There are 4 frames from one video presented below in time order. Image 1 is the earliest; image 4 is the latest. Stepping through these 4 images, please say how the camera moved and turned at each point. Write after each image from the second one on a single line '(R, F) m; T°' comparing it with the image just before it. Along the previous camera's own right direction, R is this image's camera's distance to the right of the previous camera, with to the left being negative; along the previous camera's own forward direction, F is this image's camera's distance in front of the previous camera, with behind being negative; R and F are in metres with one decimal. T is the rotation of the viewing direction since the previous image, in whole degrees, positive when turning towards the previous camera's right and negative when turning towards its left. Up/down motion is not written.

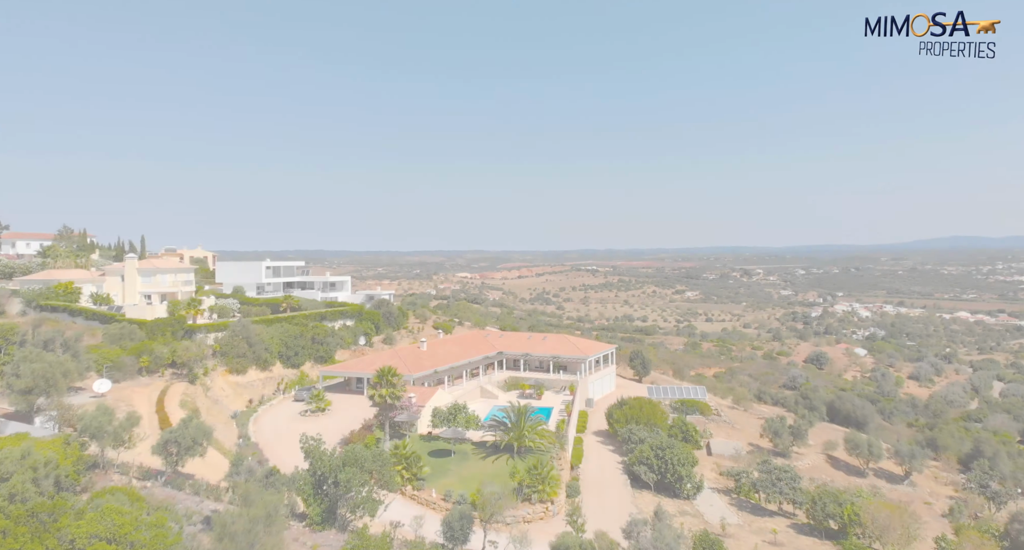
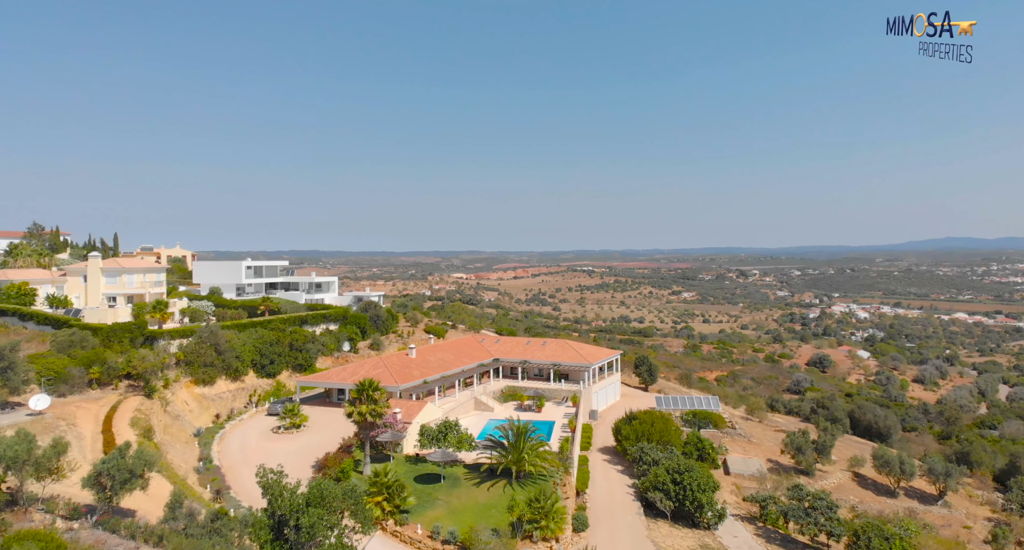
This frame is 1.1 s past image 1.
(-0.1, +4.3) m; 0°
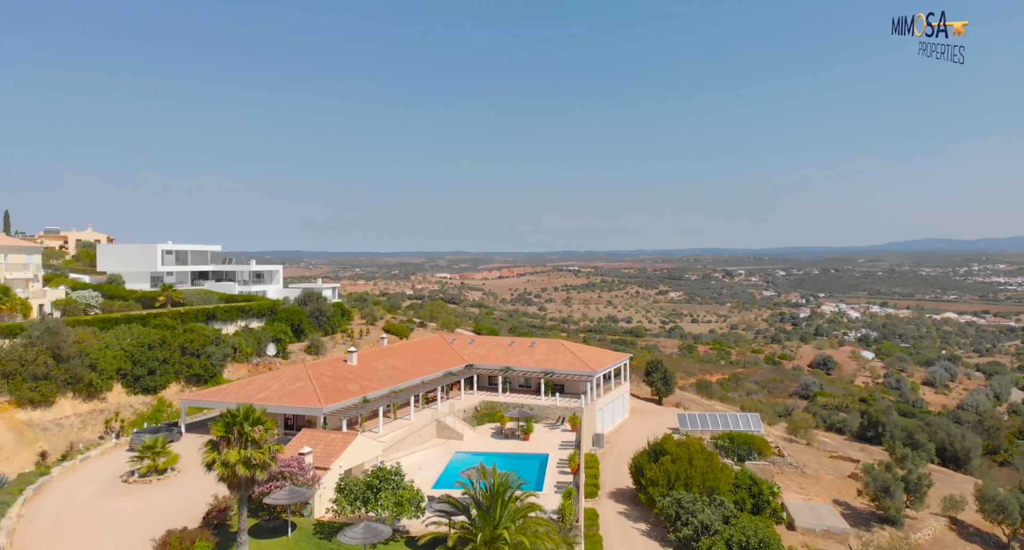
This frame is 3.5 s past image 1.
(+0.5, +12.3) m; +1°
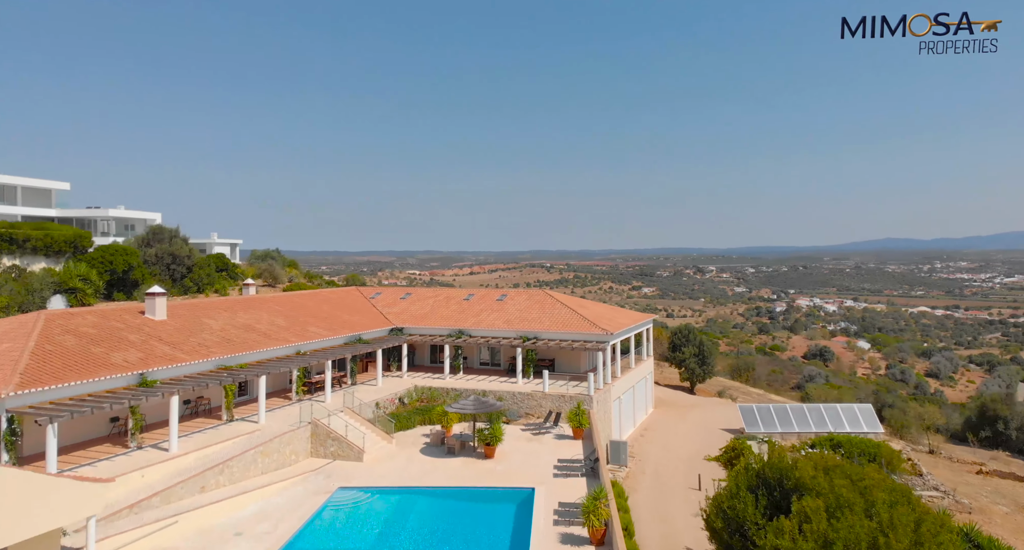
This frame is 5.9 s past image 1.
(+0.6, +15.8) m; +3°
